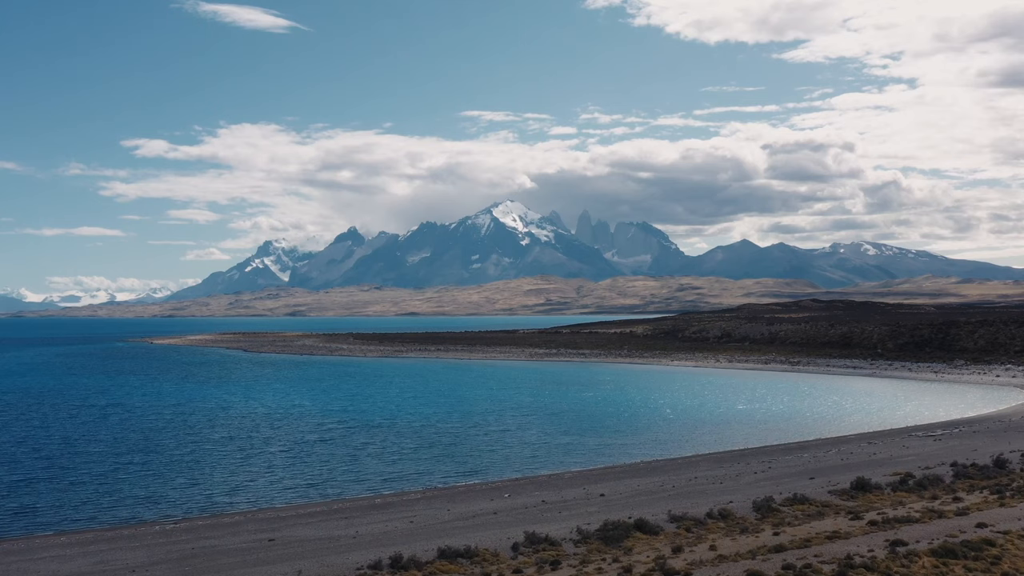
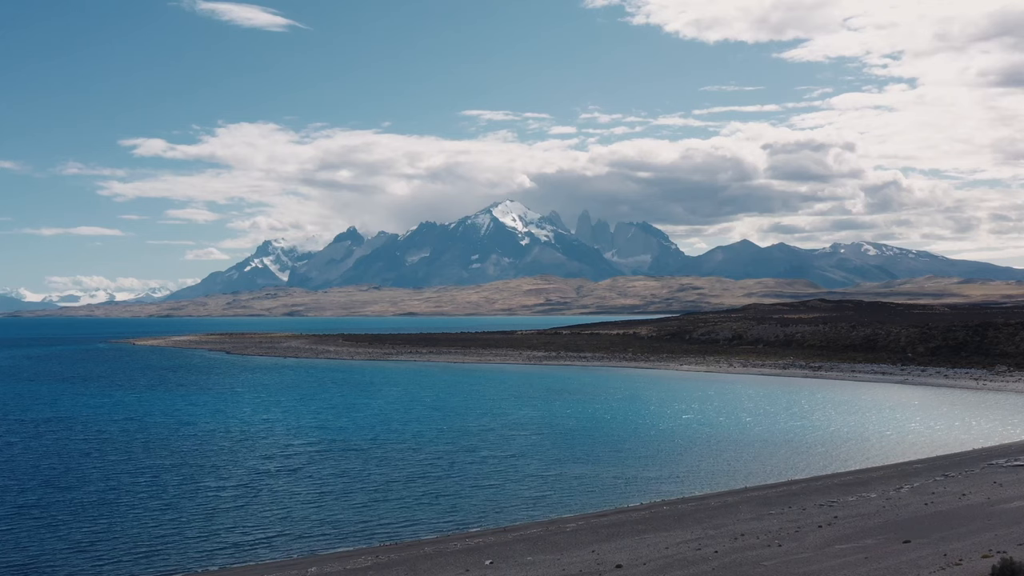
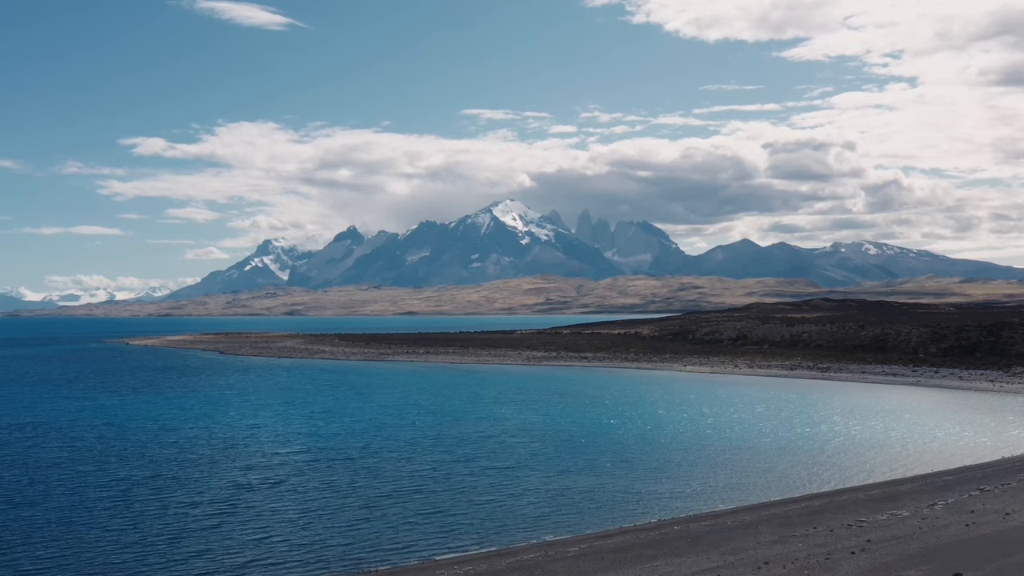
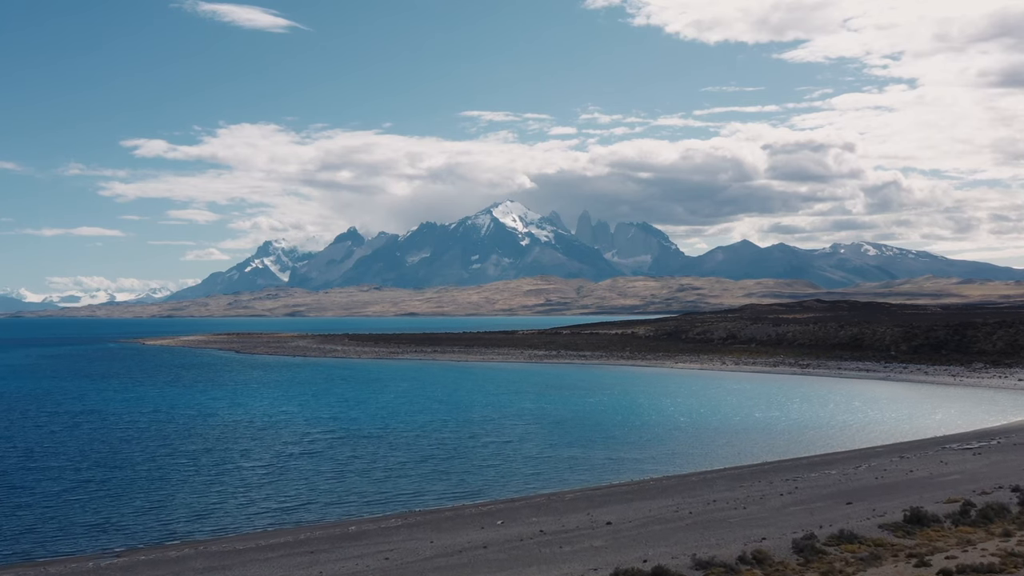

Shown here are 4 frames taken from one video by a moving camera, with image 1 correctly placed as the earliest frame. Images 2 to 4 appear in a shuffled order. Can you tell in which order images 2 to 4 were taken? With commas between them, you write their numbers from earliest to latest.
4, 2, 3
